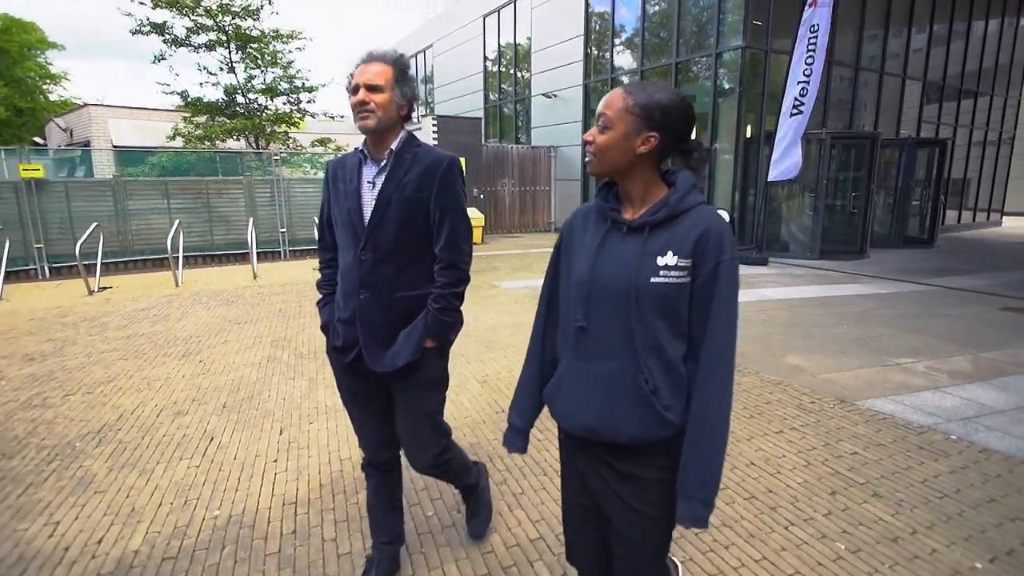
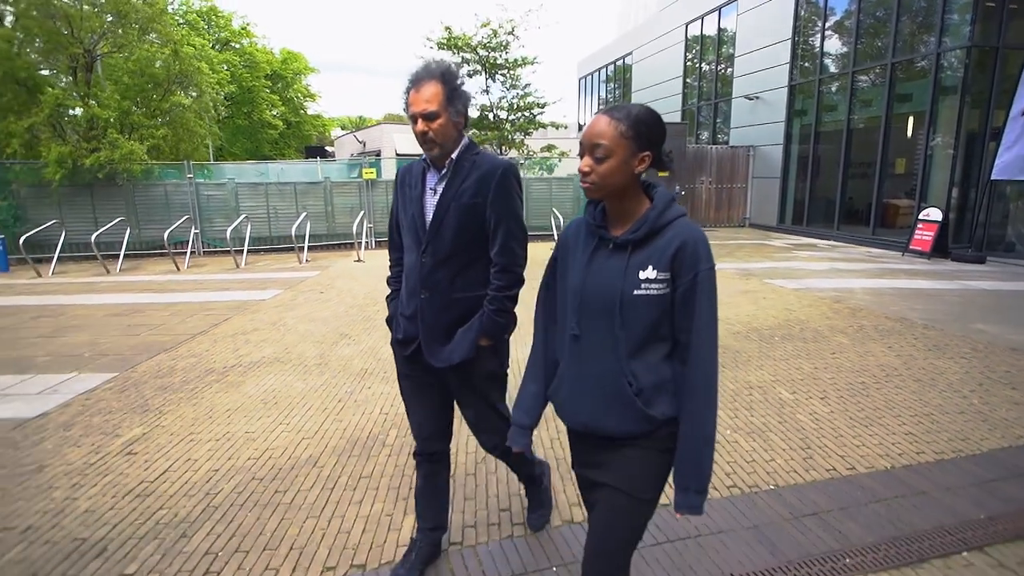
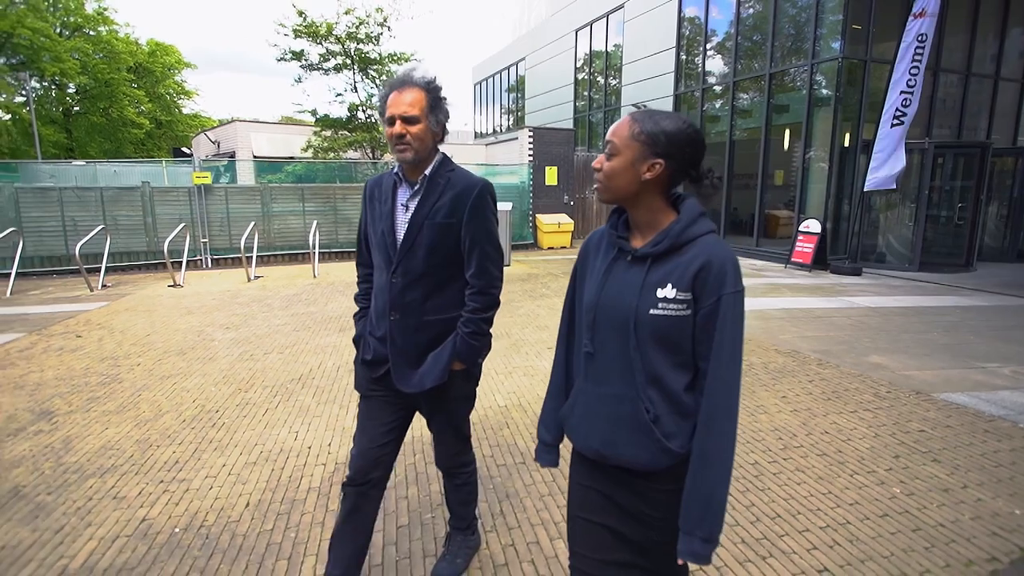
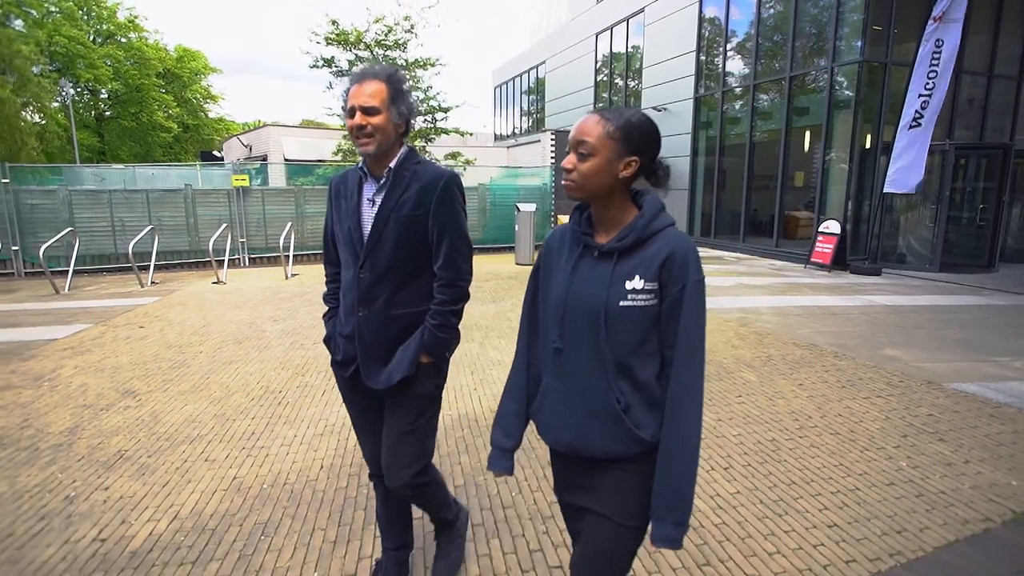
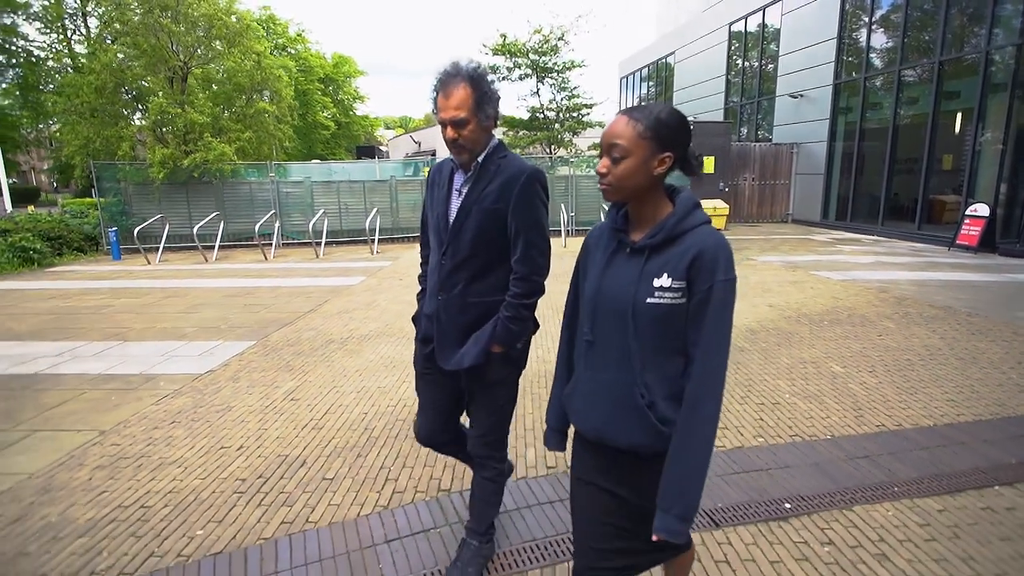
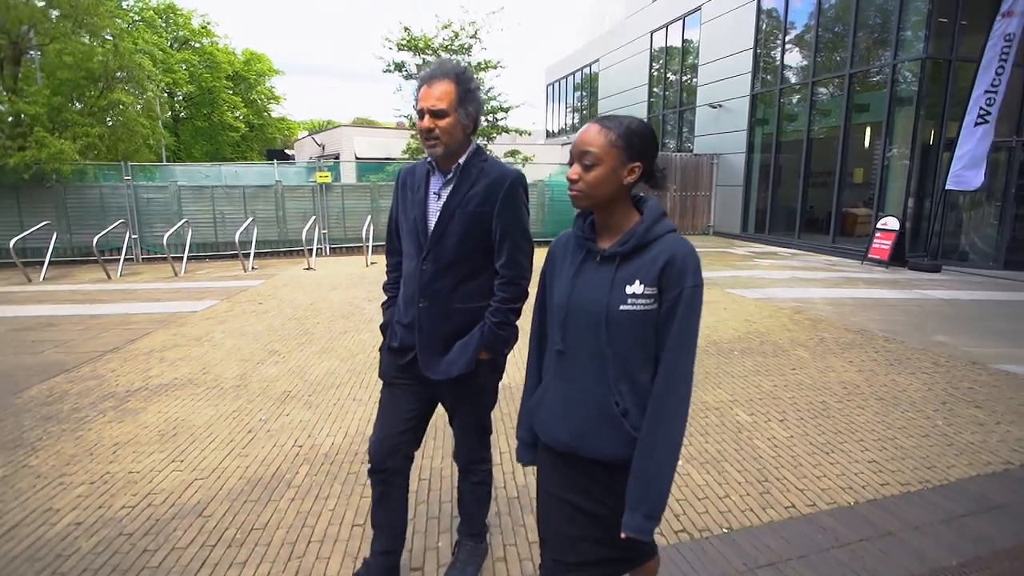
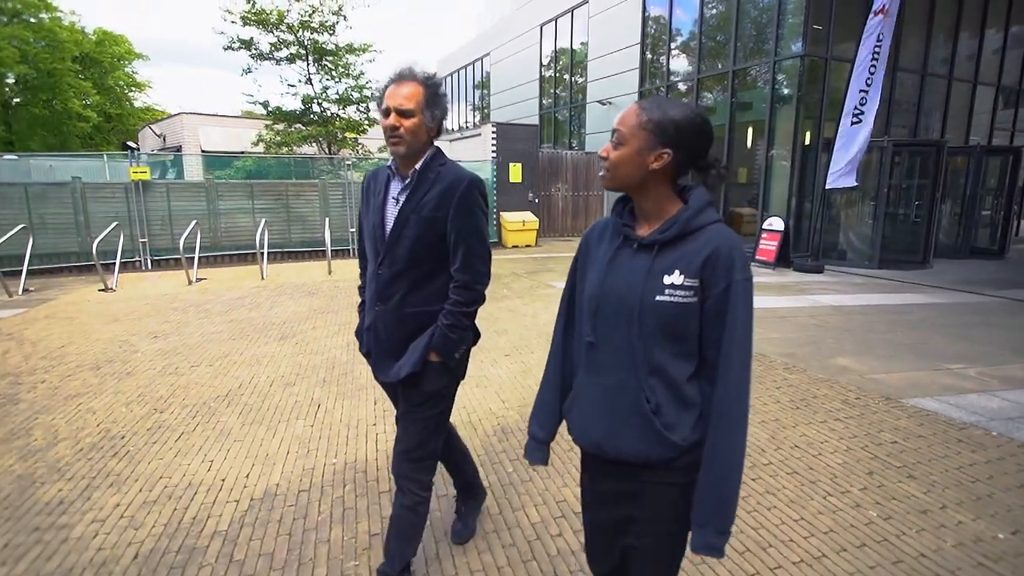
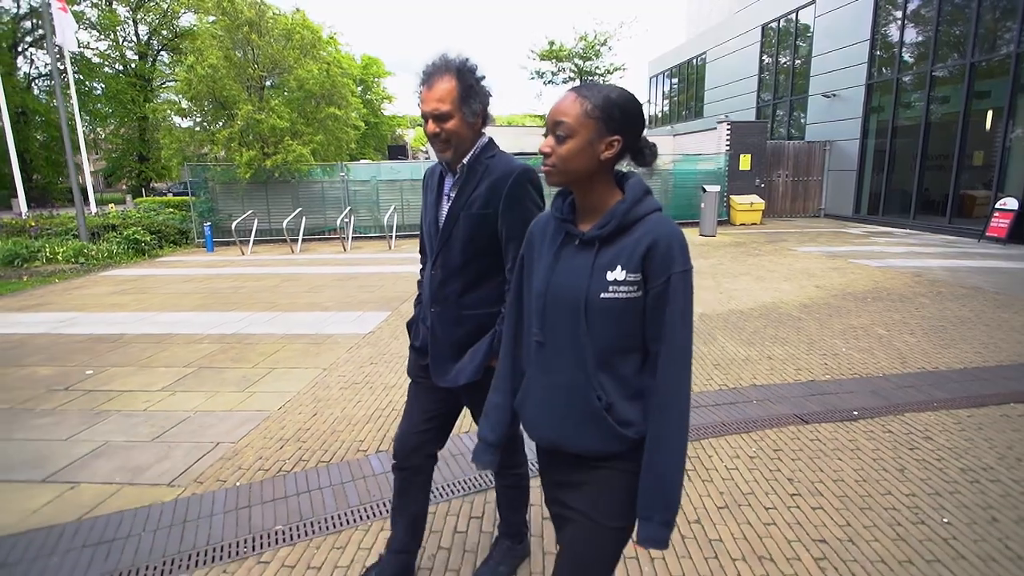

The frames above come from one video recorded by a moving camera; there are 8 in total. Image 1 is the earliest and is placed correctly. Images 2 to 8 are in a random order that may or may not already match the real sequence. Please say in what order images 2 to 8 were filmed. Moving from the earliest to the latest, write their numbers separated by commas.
7, 3, 4, 6, 2, 5, 8
